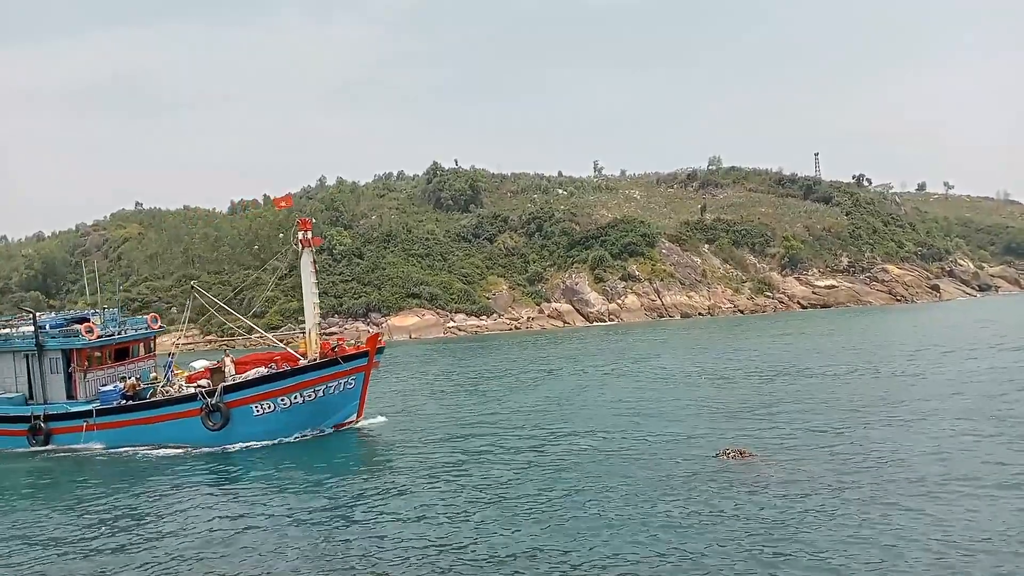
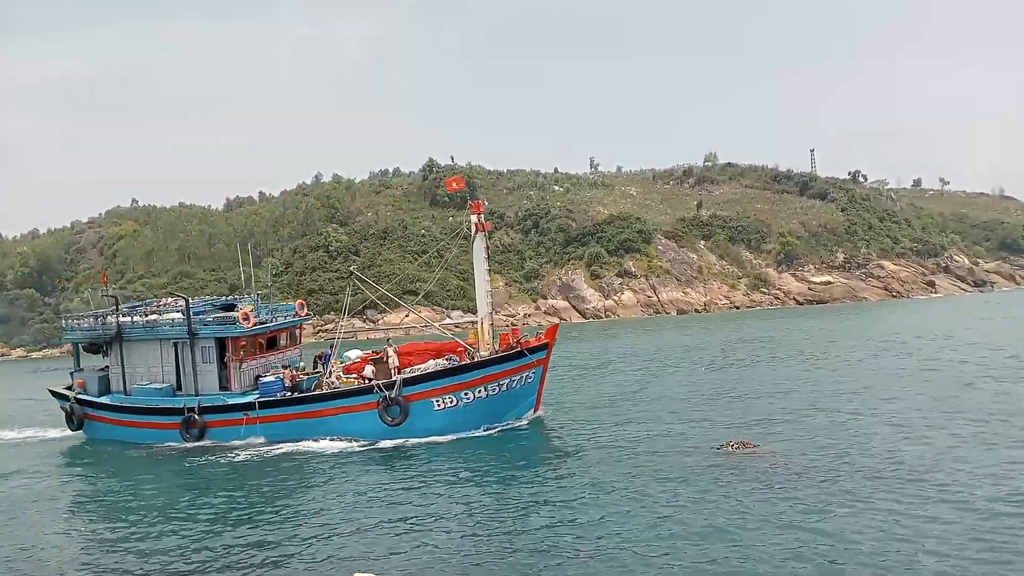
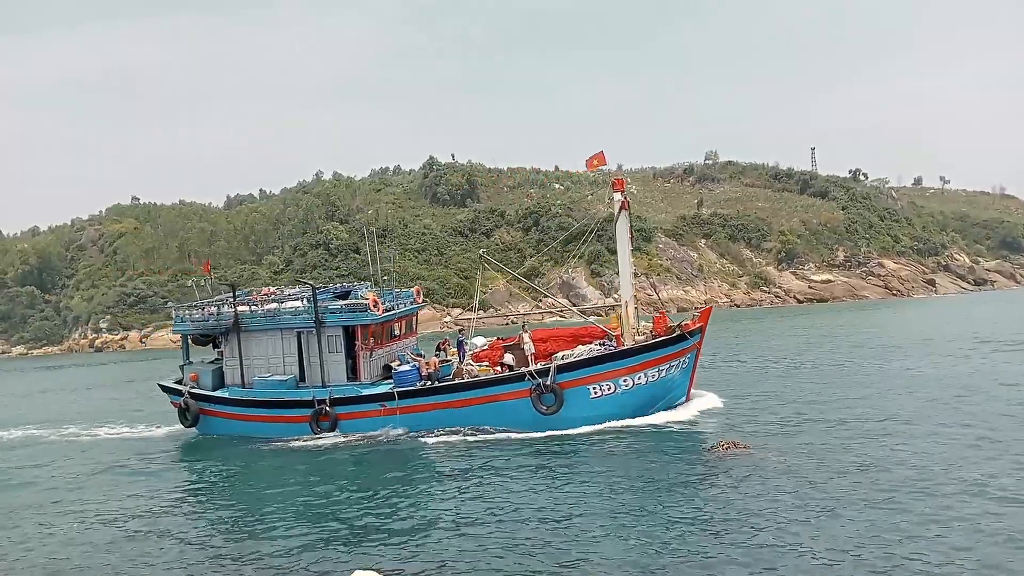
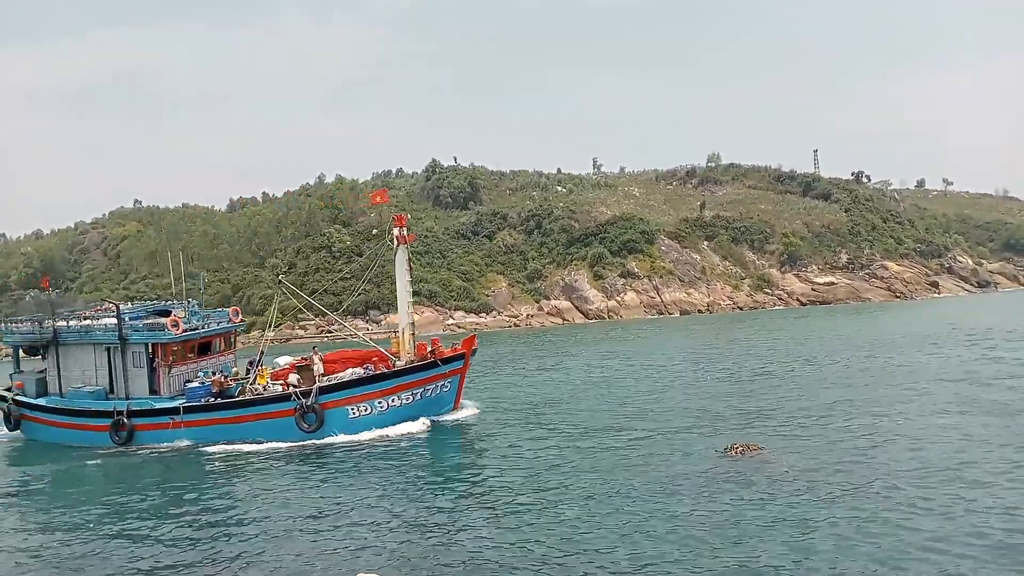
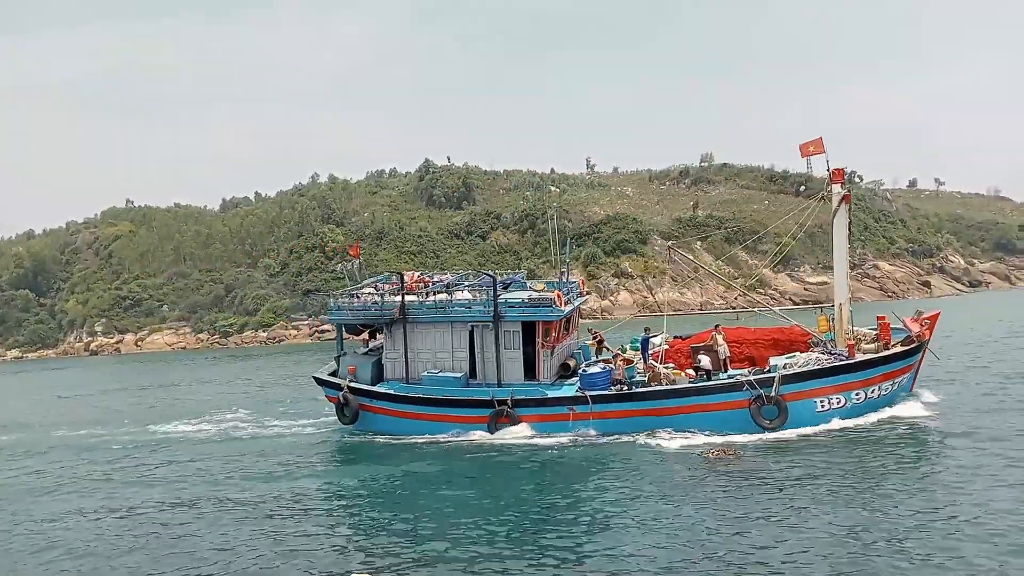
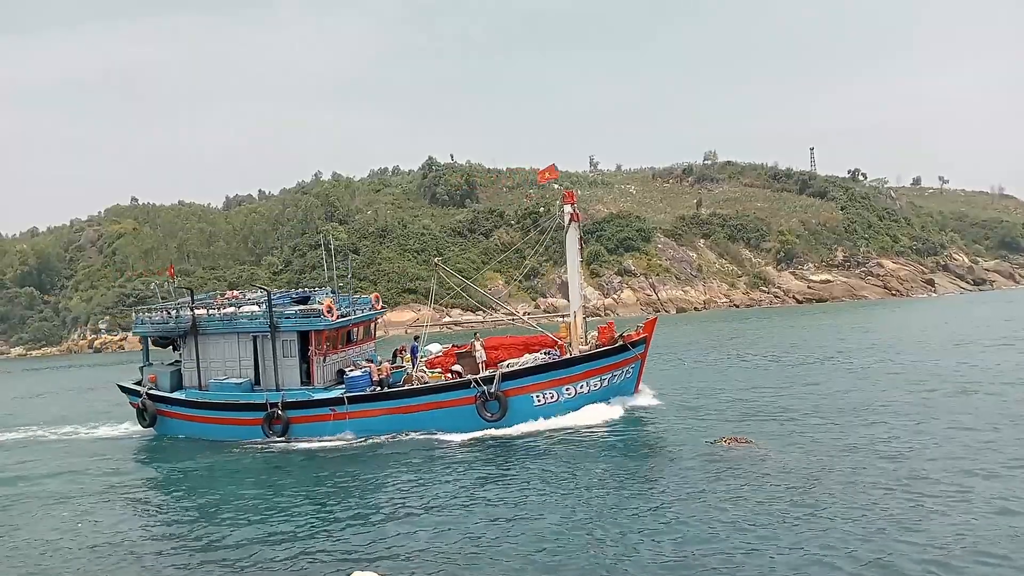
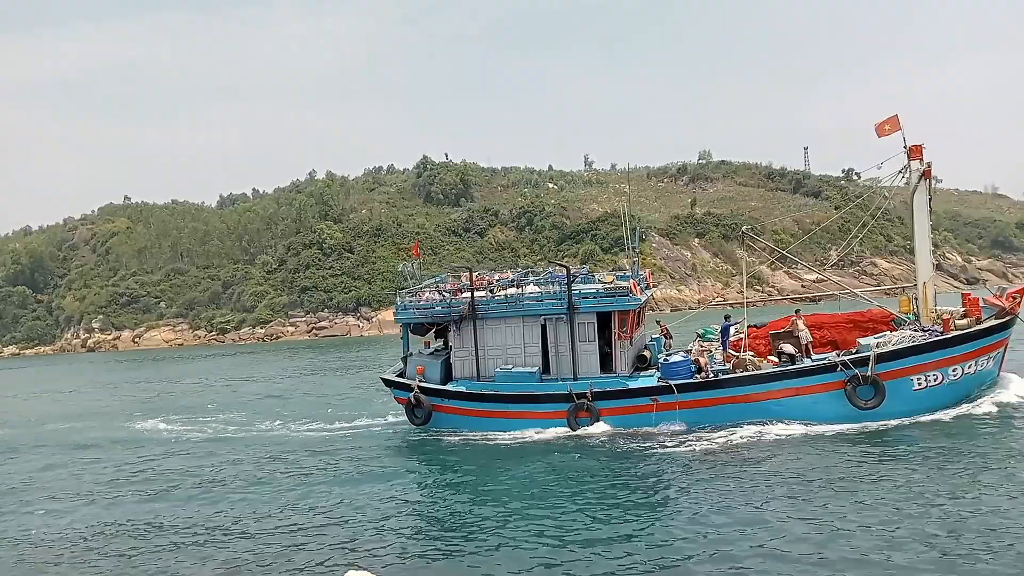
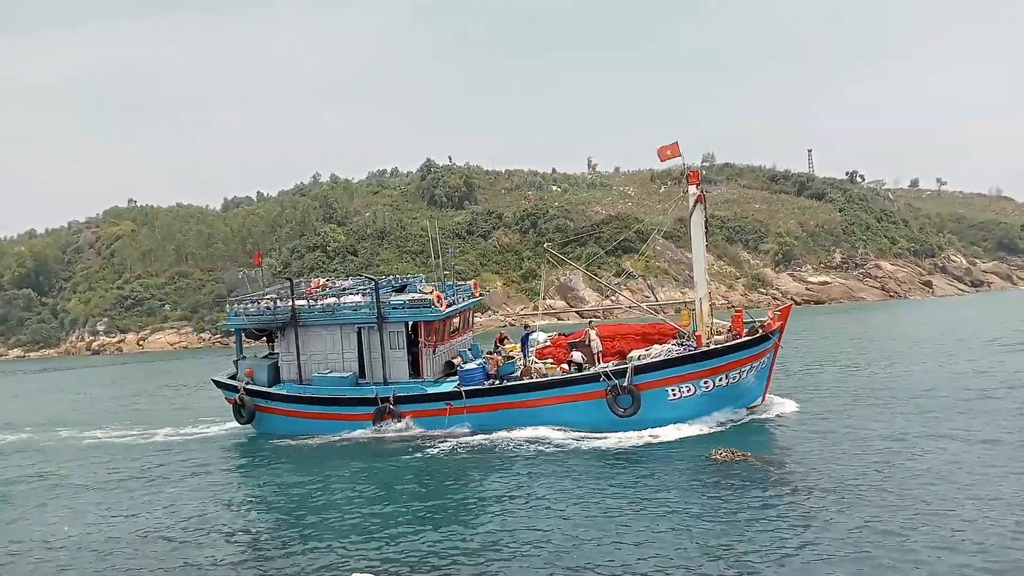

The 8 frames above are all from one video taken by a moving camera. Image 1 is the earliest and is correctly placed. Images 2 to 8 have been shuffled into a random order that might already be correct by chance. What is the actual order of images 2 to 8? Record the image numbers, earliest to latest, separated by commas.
4, 2, 6, 3, 8, 5, 7
